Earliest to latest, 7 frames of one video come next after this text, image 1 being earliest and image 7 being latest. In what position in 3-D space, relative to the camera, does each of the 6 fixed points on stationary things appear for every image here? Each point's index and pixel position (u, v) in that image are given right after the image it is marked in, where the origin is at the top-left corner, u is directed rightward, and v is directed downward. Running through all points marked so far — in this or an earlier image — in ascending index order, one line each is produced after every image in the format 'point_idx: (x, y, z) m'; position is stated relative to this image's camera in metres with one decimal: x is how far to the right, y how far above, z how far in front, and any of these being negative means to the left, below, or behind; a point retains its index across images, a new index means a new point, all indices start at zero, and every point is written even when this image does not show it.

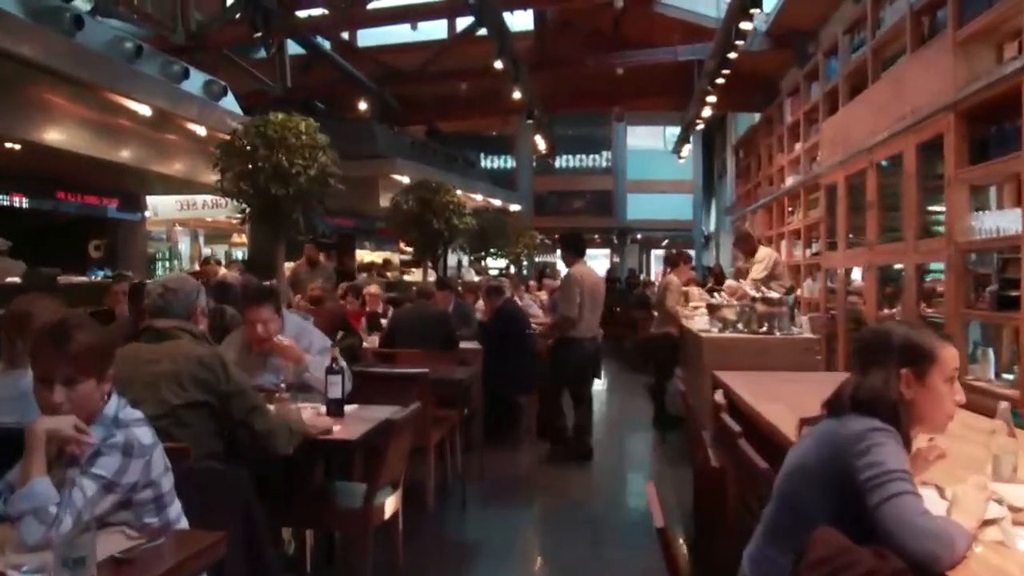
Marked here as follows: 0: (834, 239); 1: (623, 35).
0: (+2.8, +0.4, +9.3) m
1: (+1.3, +3.1, +12.8) m
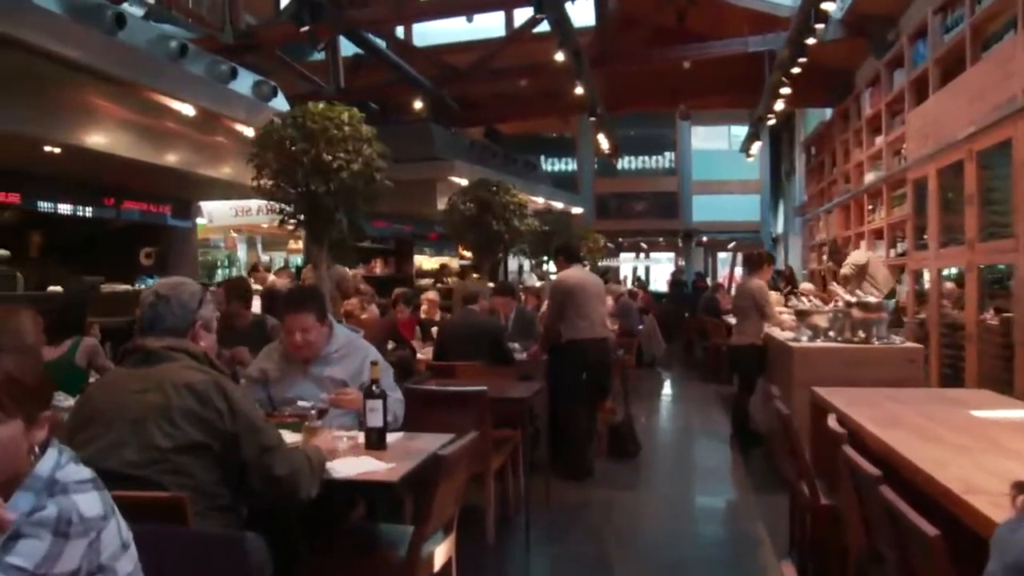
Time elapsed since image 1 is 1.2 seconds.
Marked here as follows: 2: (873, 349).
0: (+3.4, +0.4, +8.6) m
1: (+2.0, +3.0, +12.2) m
2: (+1.7, -0.3, +4.9) m
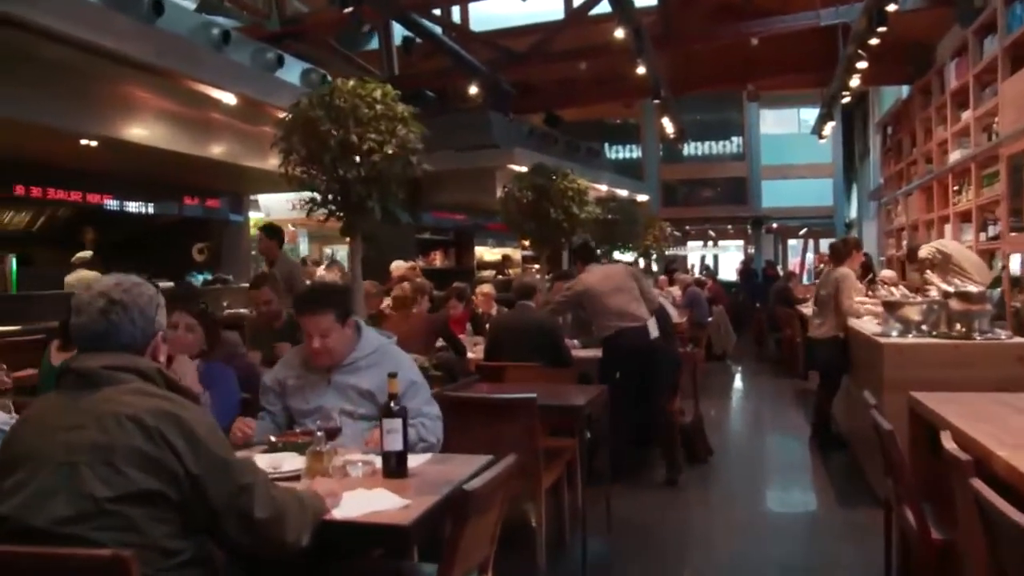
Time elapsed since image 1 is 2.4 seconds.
0: (+3.8, +0.5, +7.9) m
1: (+2.7, +3.1, +11.5) m
2: (+1.9, -0.2, +4.4) m
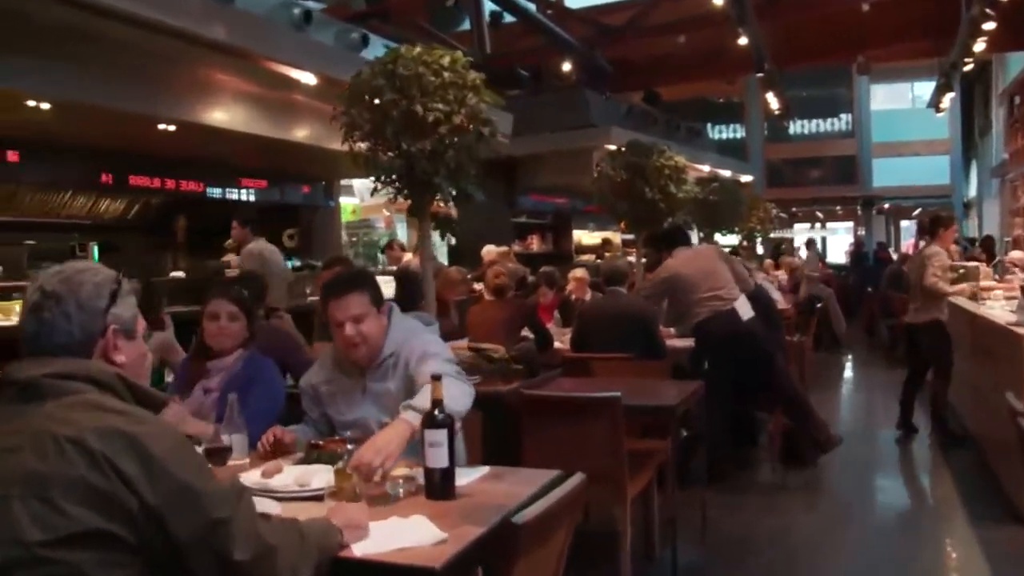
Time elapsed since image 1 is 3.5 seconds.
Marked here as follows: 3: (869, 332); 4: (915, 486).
0: (+4.4, +0.6, +7.1) m
1: (+3.7, +3.3, +10.8) m
2: (+2.2, -0.2, +3.8) m
3: (+4.4, -0.5, +13.0) m
4: (+1.9, -0.9, +4.9) m
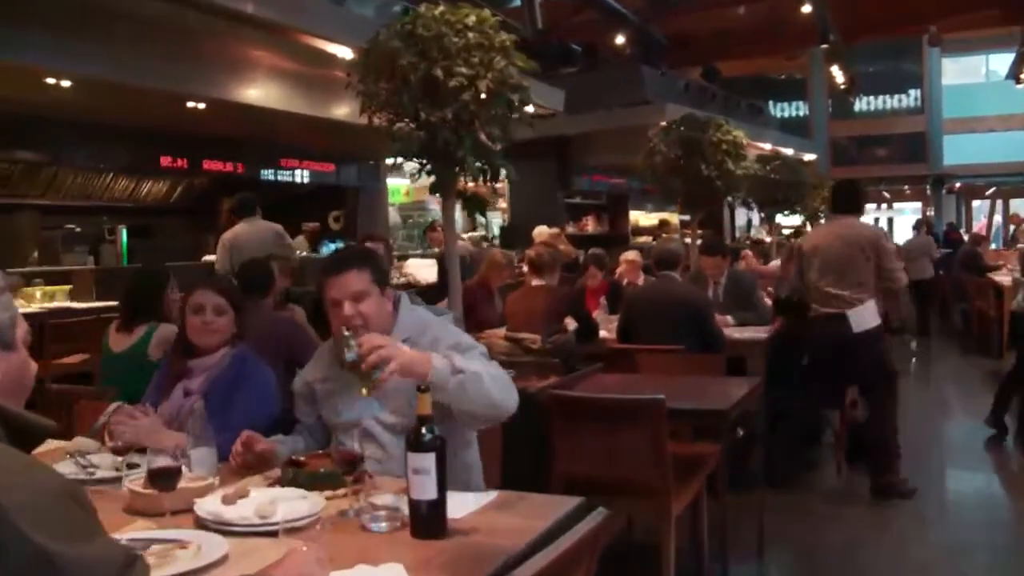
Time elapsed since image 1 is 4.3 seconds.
0: (+4.7, +0.7, +6.5) m
1: (+4.1, +3.5, +10.1) m
2: (+2.3, -0.1, +3.3) m
3: (+5.0, -0.3, +12.4) m
4: (+2.0, -0.9, +4.4) m
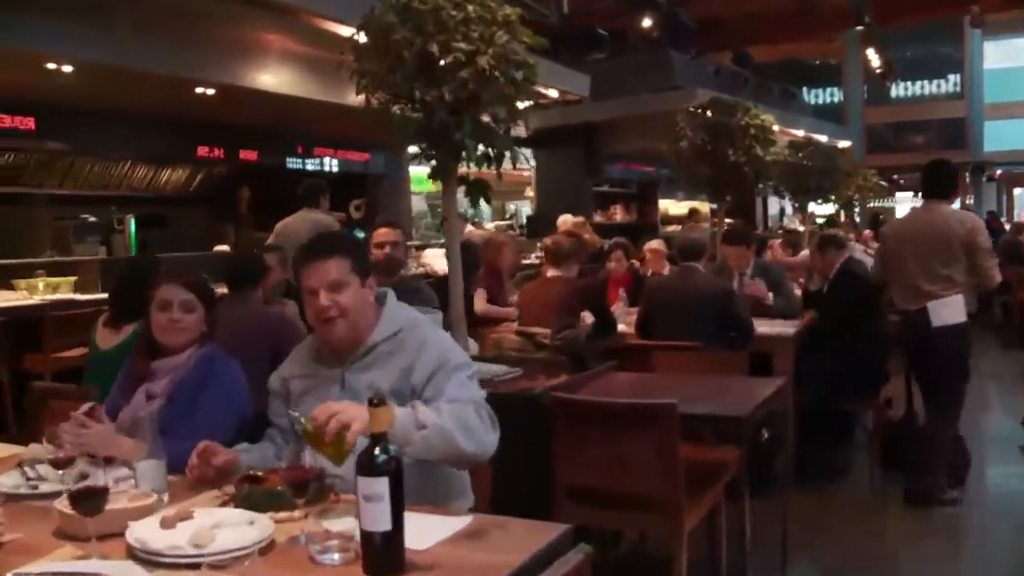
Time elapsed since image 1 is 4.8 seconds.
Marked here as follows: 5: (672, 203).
0: (+4.8, +0.8, +6.1) m
1: (+4.4, +3.5, +9.8) m
2: (+2.3, -0.1, +3.0) m
3: (+5.3, -0.2, +12.0) m
4: (+2.1, -0.8, +4.2) m
5: (+2.0, +1.1, +13.2) m
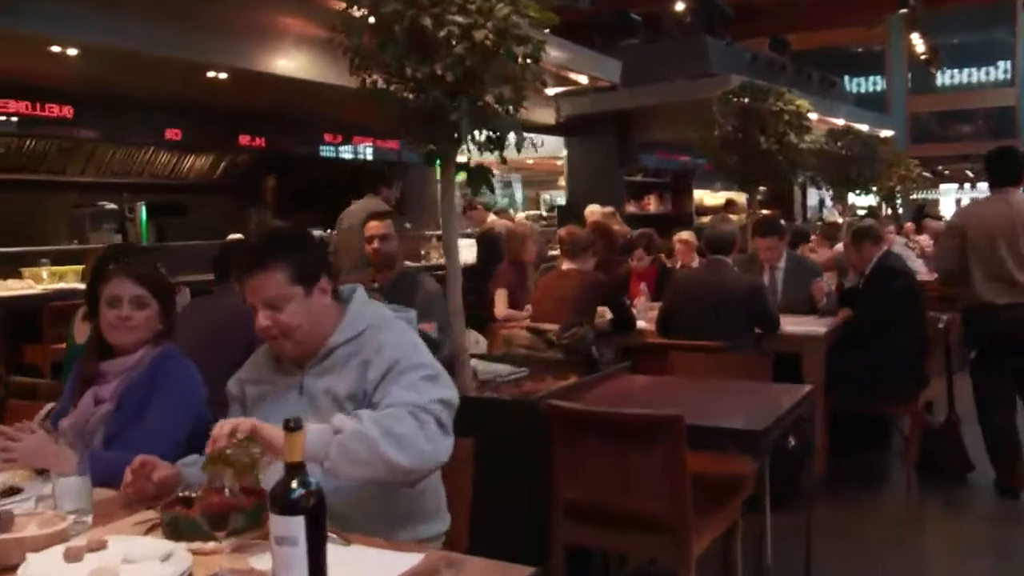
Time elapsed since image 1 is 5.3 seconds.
0: (+4.9, +0.8, +5.7) m
1: (+4.6, +3.6, +9.3) m
2: (+2.3, -0.1, +2.7) m
3: (+5.6, -0.2, +11.6) m
4: (+2.1, -0.8, +3.9) m
5: (+2.3, +1.2, +12.9) m
